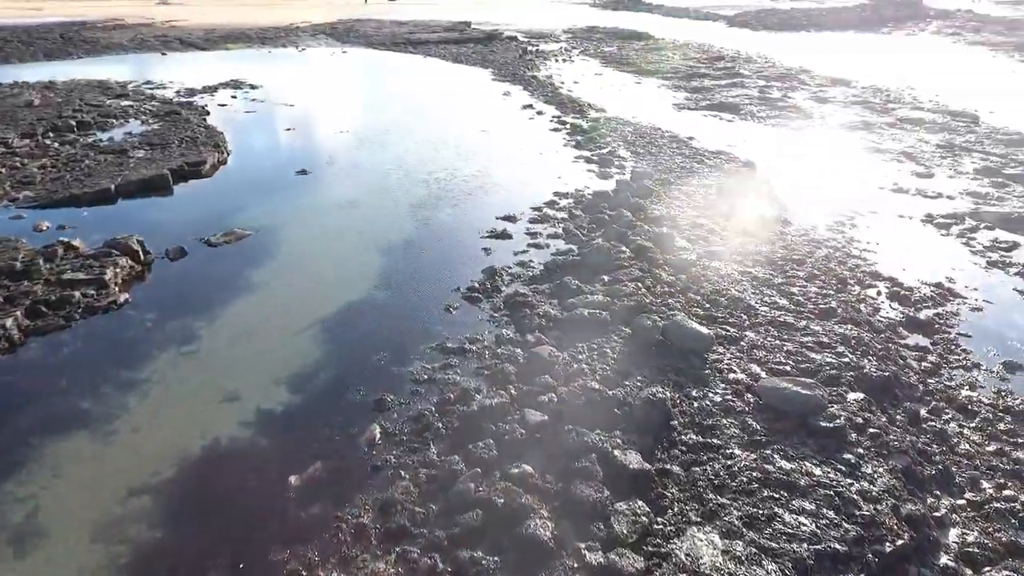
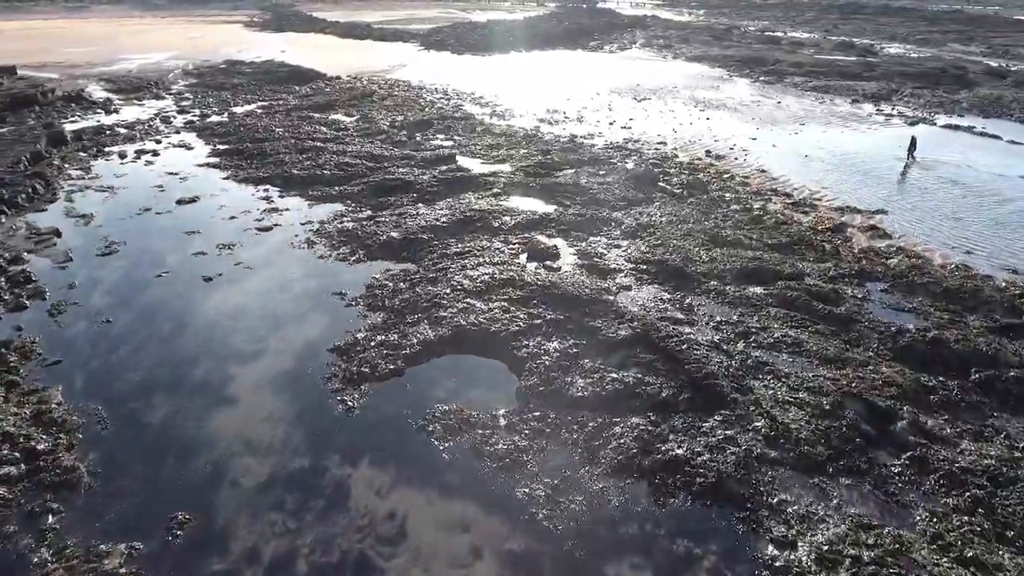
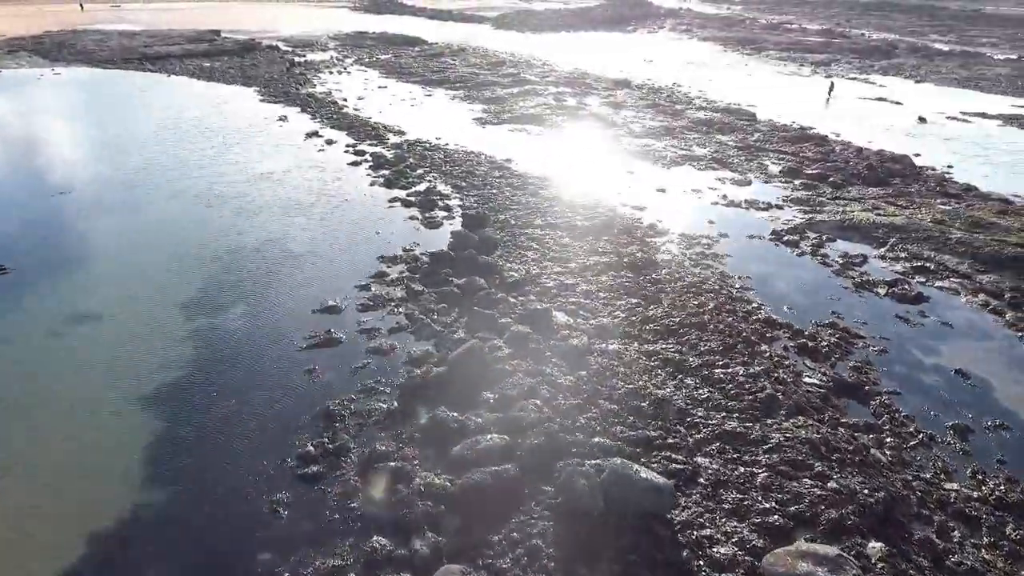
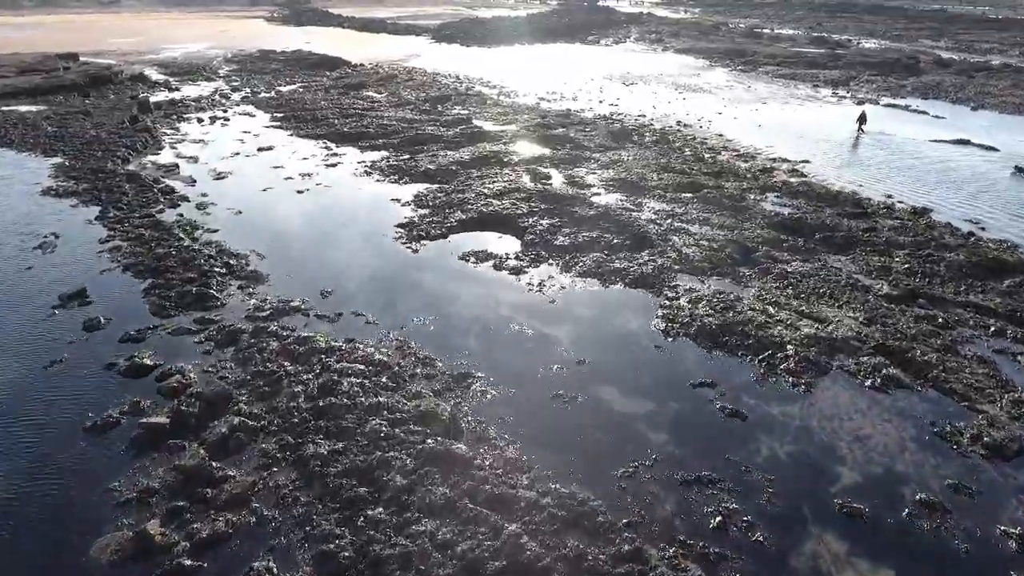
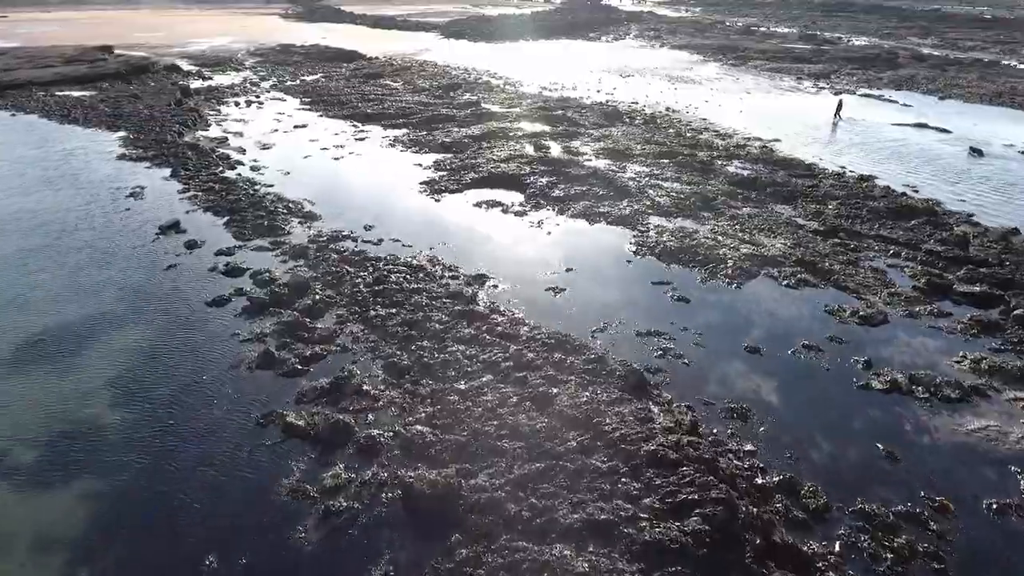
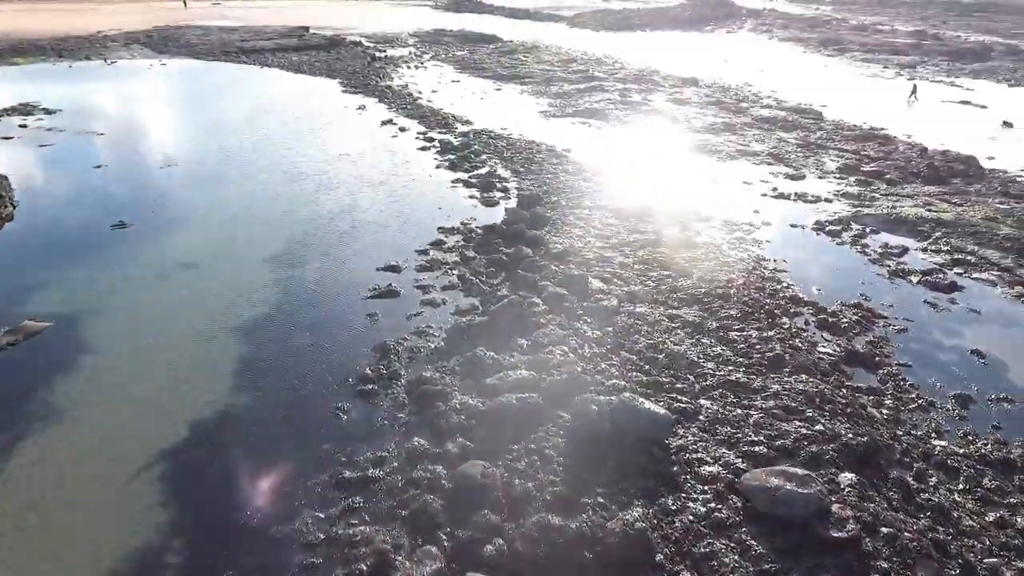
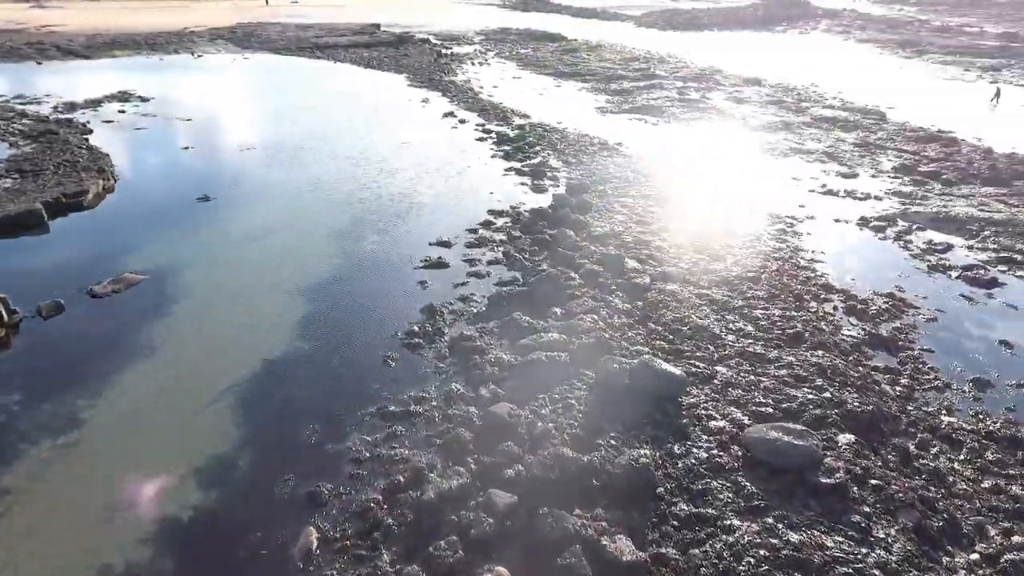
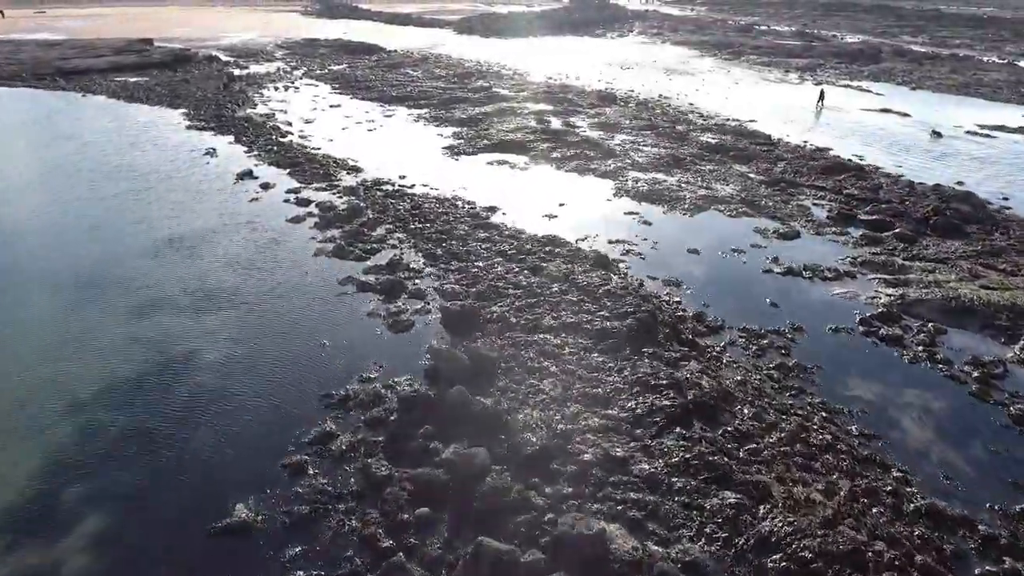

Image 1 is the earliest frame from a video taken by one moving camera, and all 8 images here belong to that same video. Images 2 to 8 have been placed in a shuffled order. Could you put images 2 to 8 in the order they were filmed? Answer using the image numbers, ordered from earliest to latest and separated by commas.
7, 6, 3, 8, 5, 4, 2
